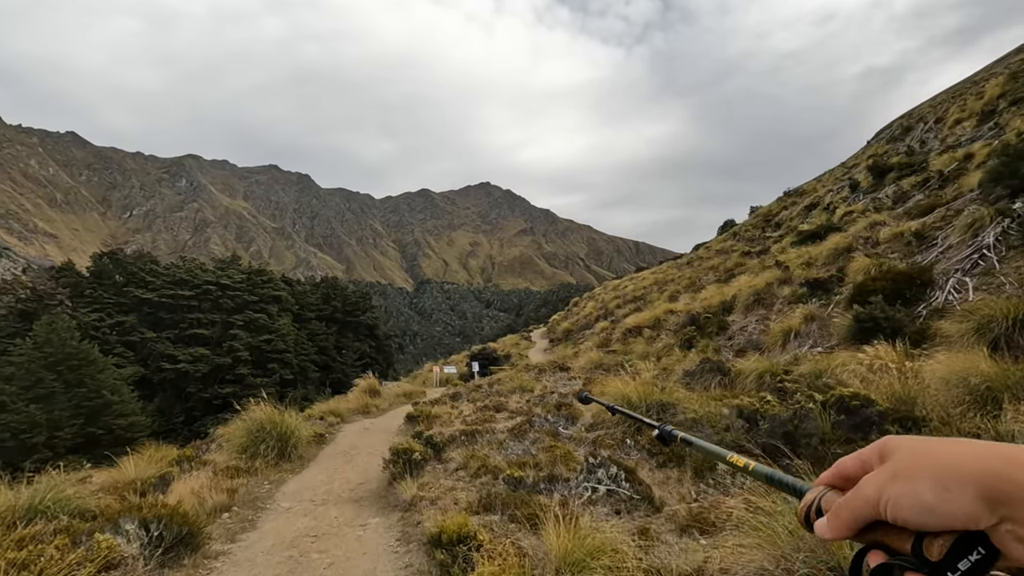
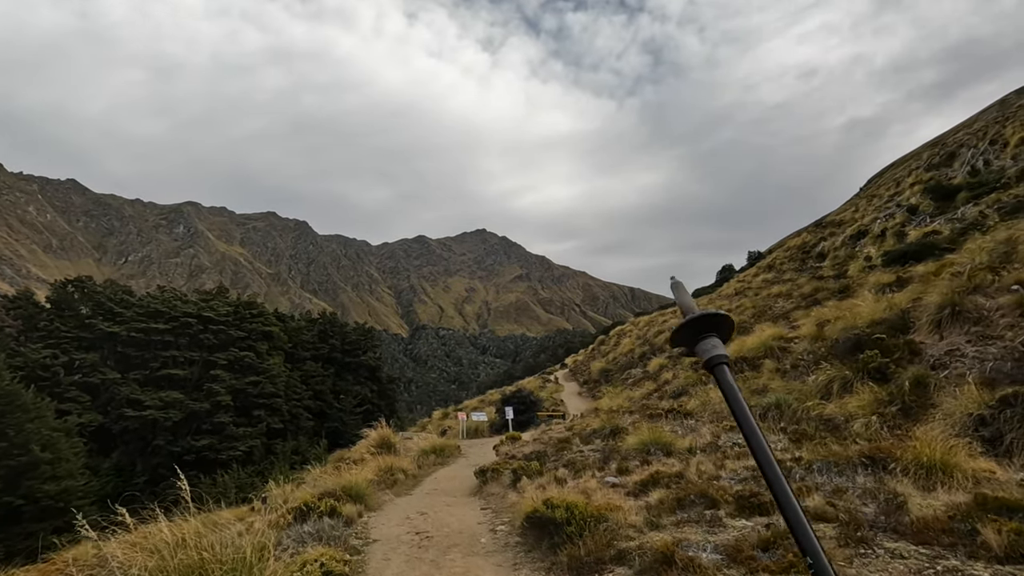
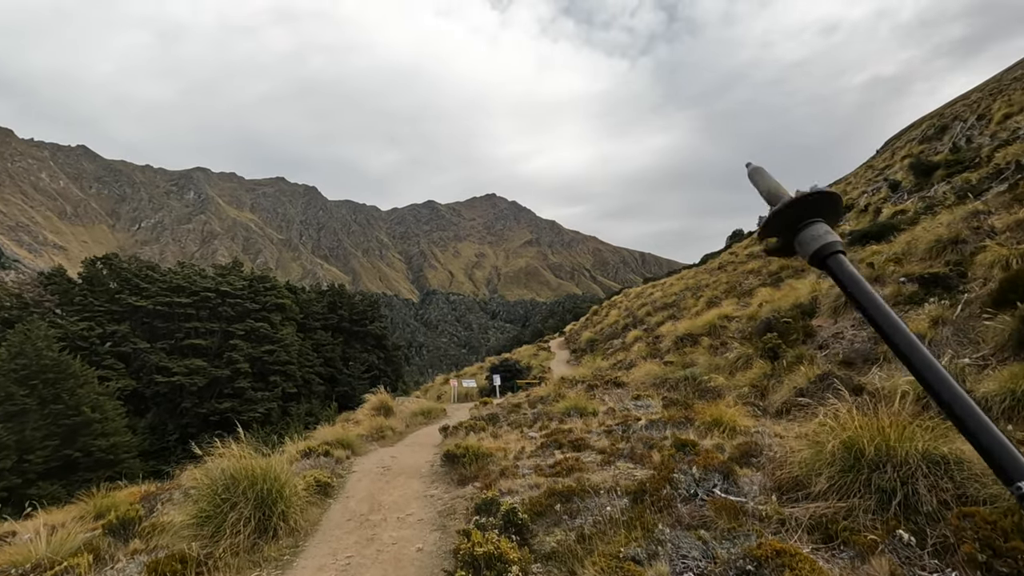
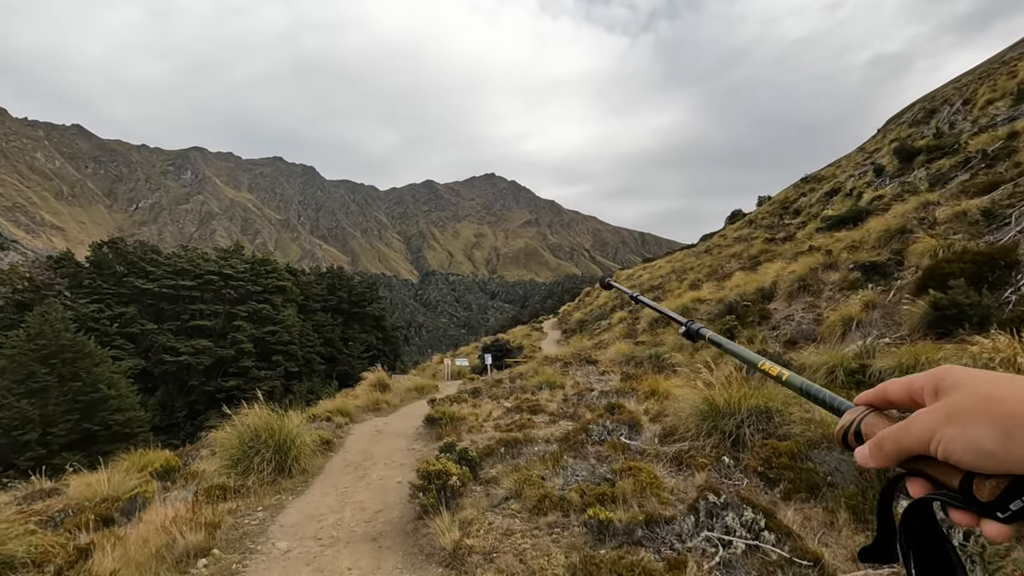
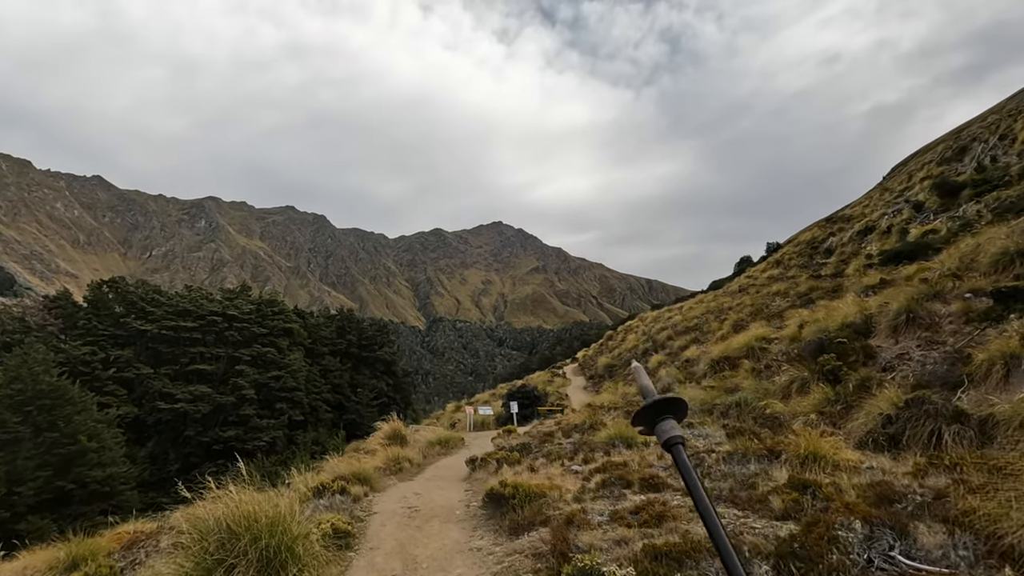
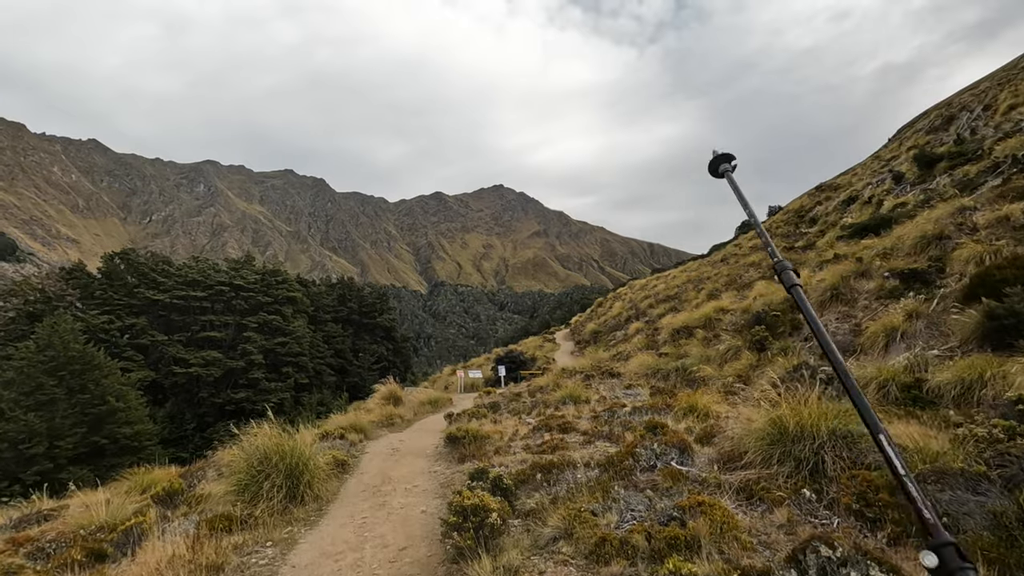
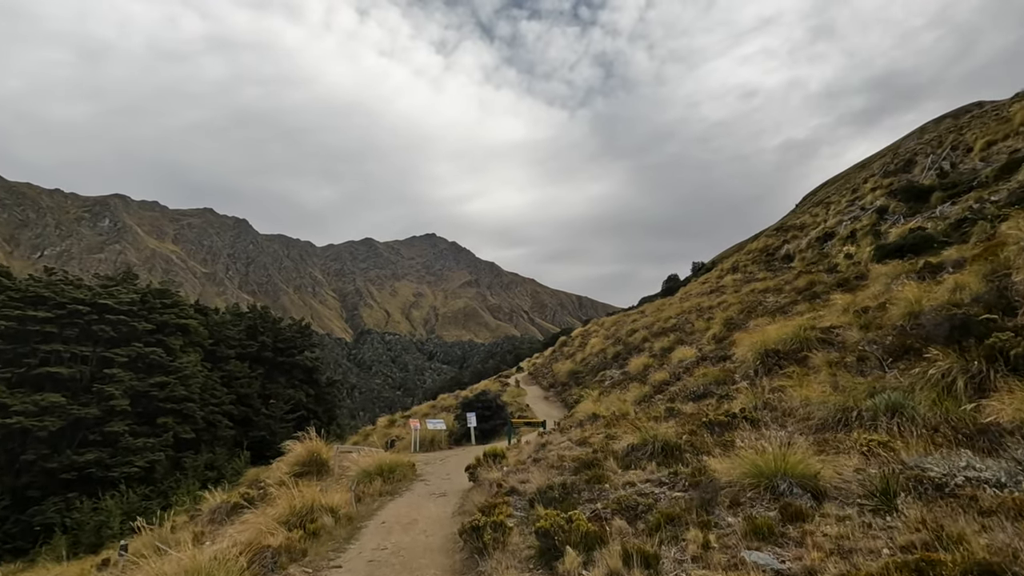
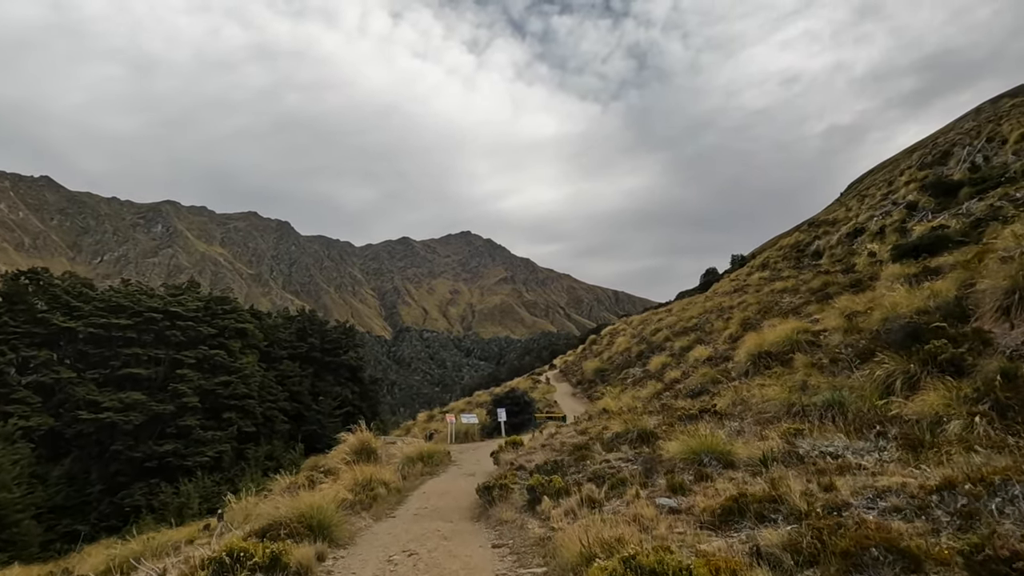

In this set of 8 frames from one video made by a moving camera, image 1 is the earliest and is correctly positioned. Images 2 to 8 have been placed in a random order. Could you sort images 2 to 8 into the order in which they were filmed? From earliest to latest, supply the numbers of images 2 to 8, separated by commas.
4, 6, 3, 5, 2, 8, 7
